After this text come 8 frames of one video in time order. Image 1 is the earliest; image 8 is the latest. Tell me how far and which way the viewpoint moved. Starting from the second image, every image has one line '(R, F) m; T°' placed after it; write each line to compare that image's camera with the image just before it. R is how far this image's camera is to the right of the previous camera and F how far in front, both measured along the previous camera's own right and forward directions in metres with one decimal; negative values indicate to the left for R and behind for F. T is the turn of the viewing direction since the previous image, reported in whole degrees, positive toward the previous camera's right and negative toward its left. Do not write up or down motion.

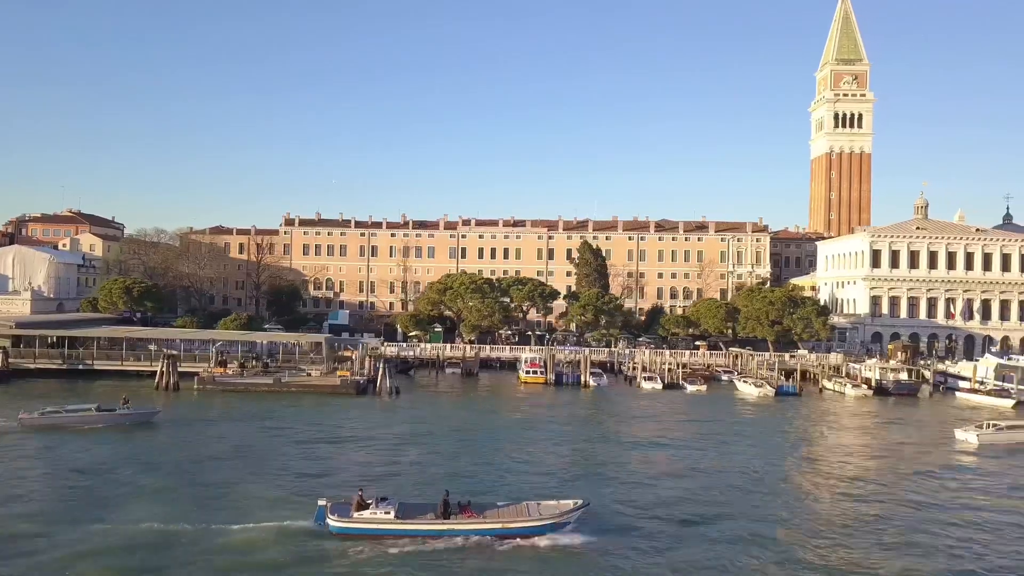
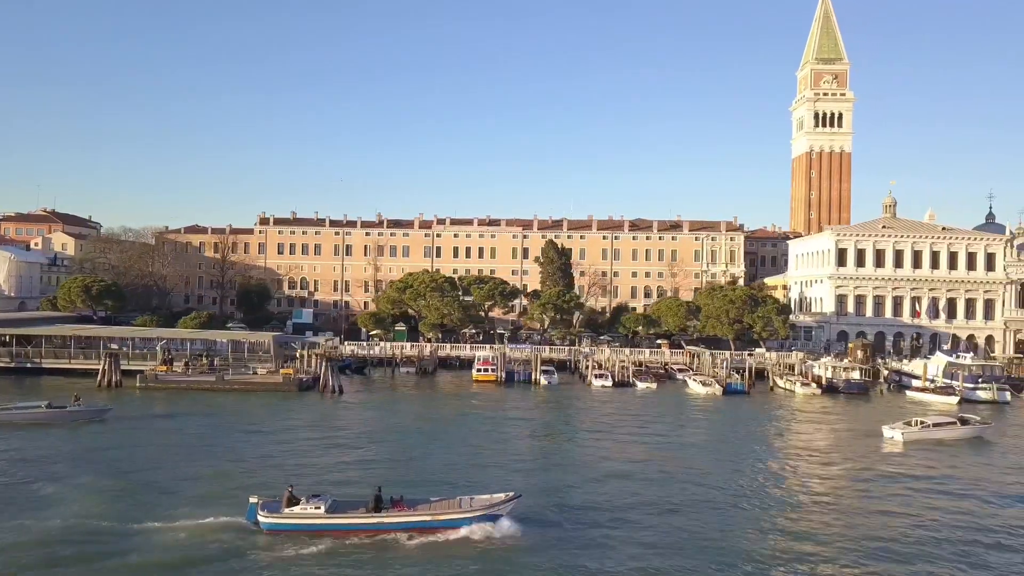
(+2.0, 0.0) m; 0°
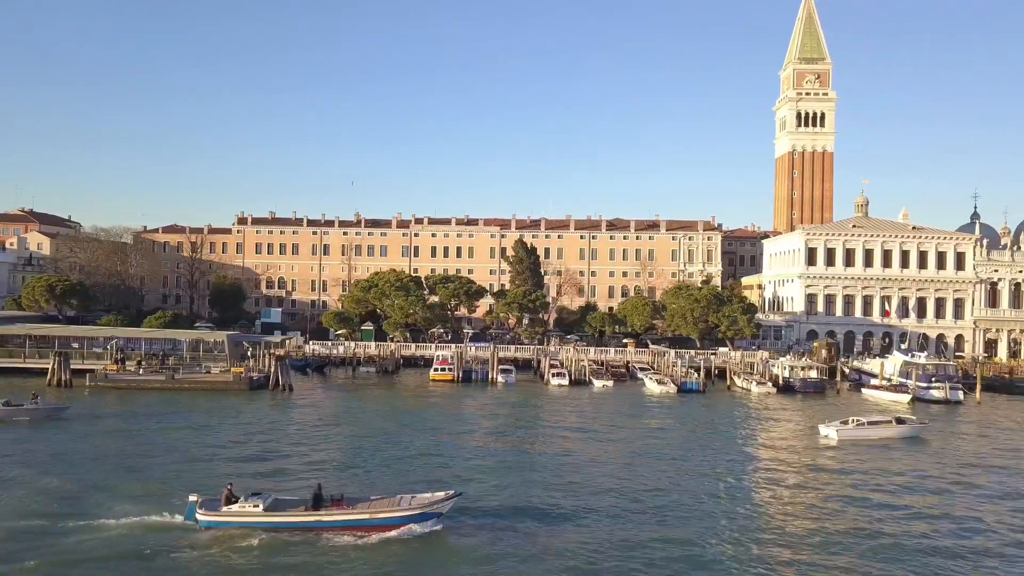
(+1.7, 0.0) m; 0°
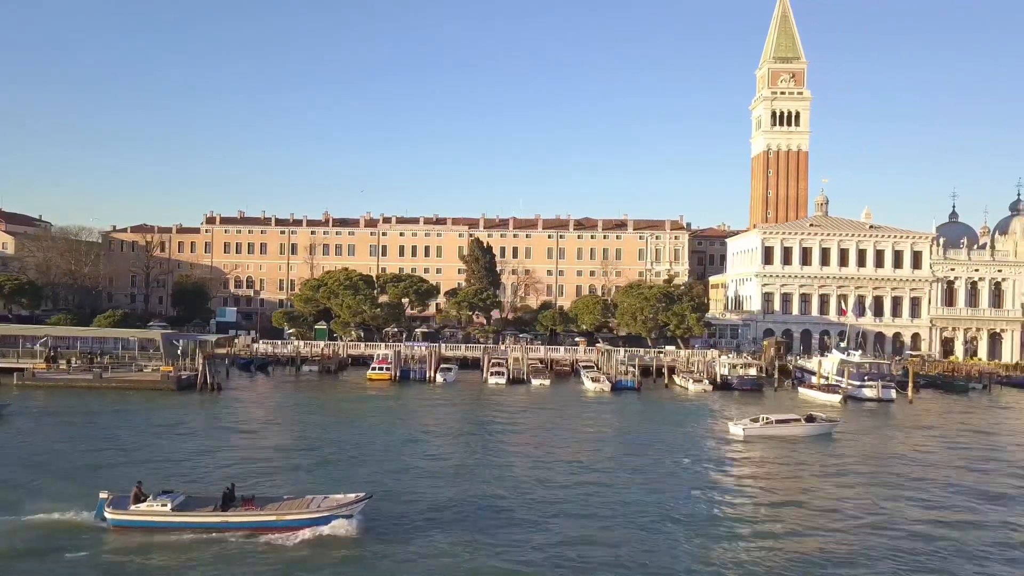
(+2.4, 0.0) m; 0°
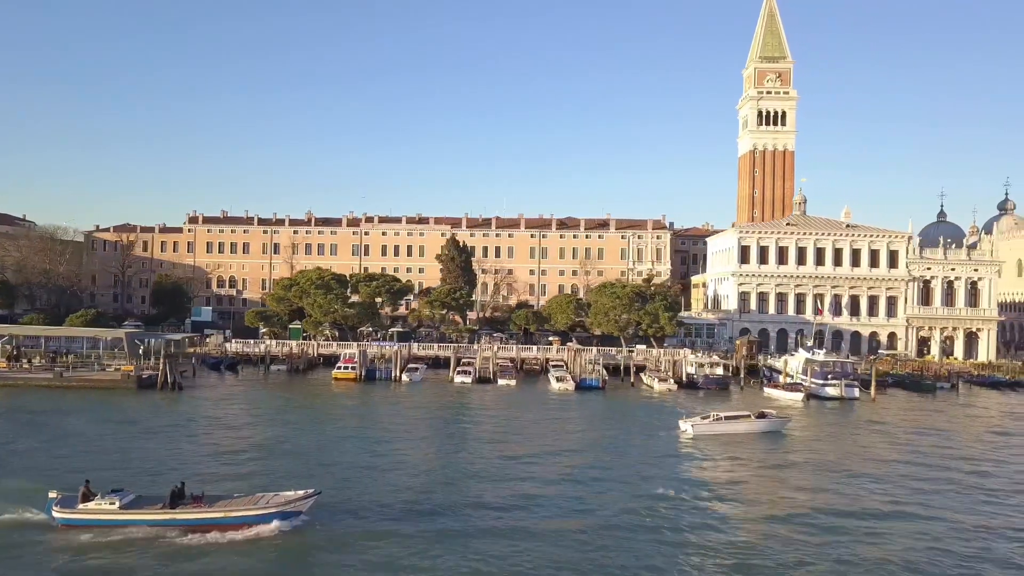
(+1.4, 0.0) m; 0°
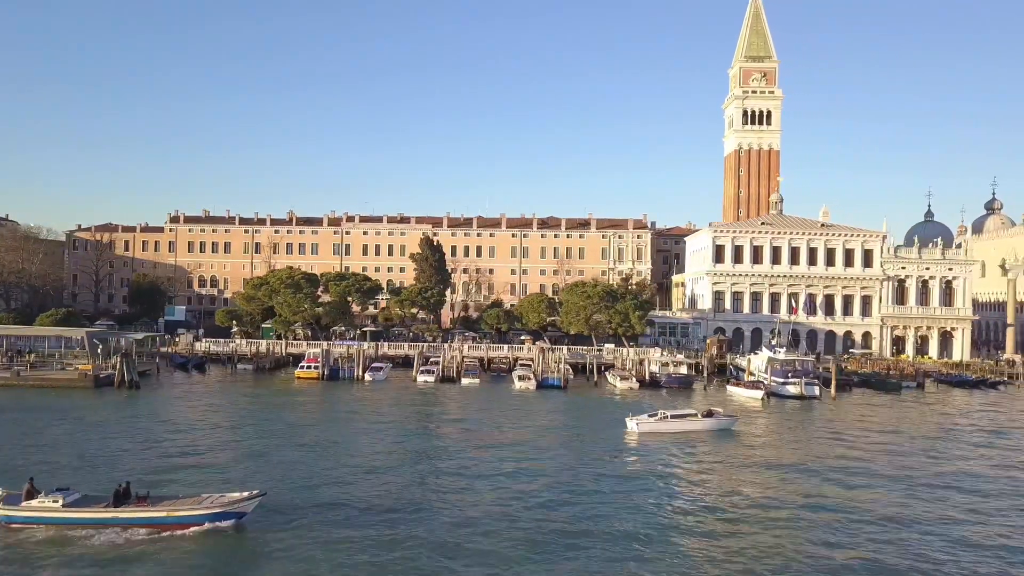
(+1.4, 0.0) m; 0°
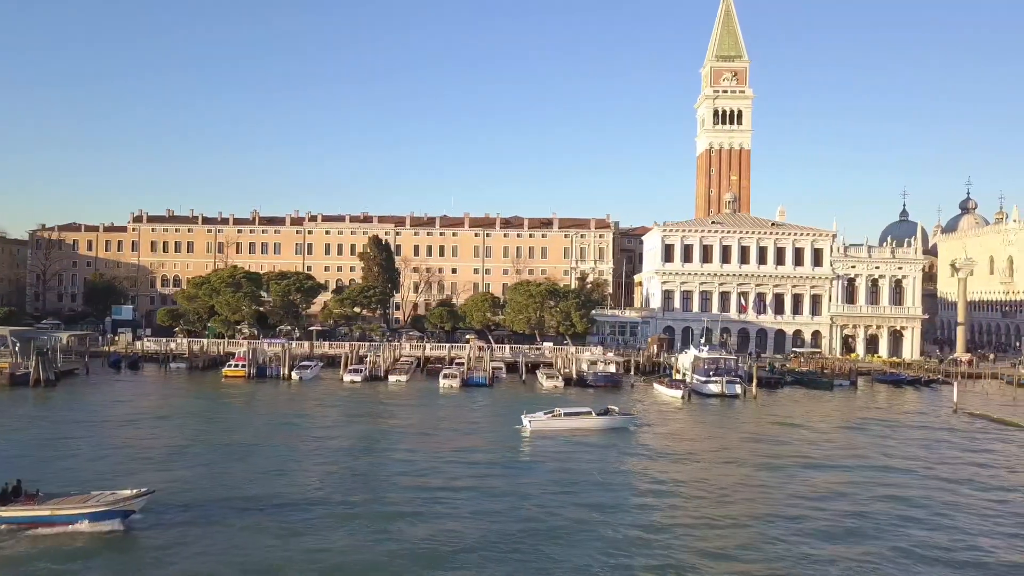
(+2.9, +0.1) m; 0°
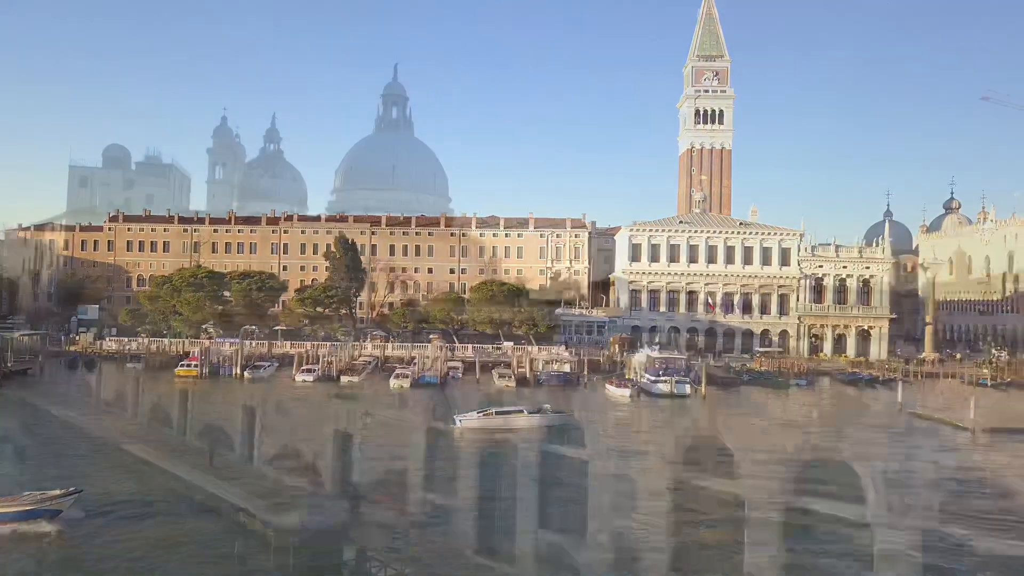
(+1.8, +0.1) m; 0°
